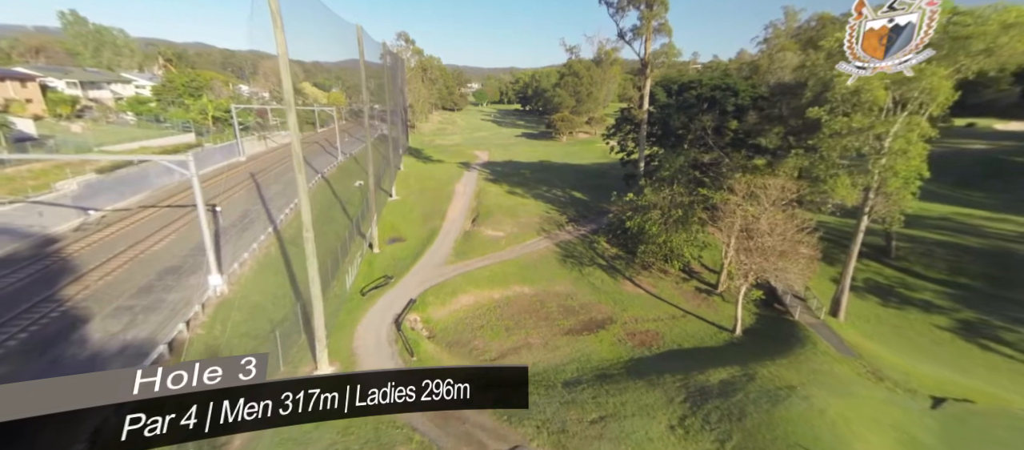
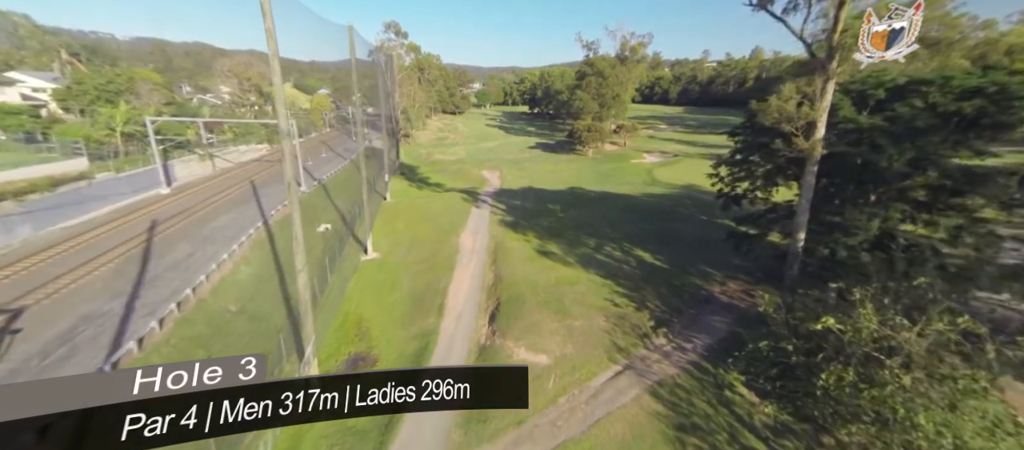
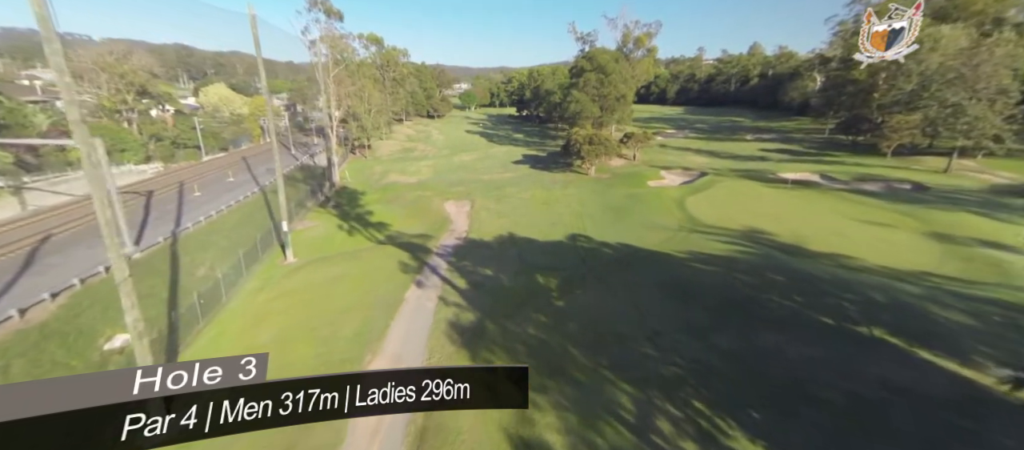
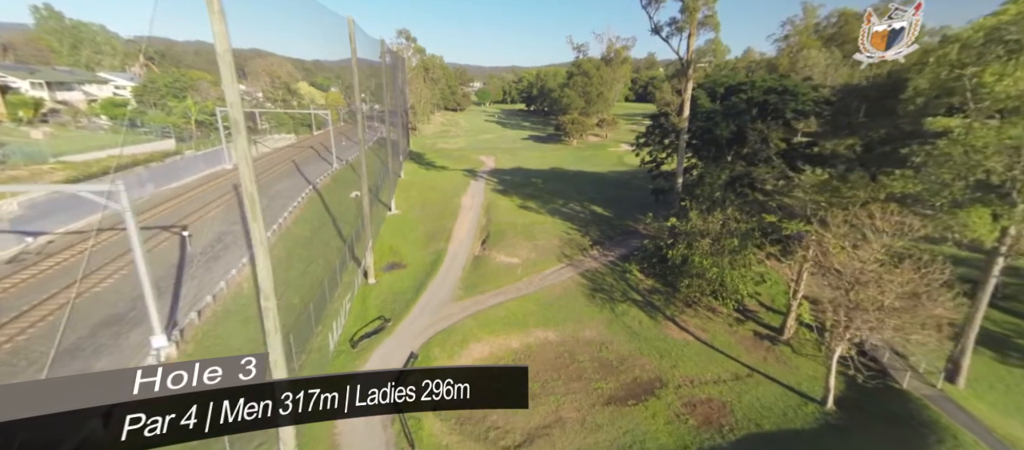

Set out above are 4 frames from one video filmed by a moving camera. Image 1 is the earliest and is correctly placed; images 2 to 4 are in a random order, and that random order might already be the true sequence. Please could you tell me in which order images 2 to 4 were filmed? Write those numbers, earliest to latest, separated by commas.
4, 2, 3
